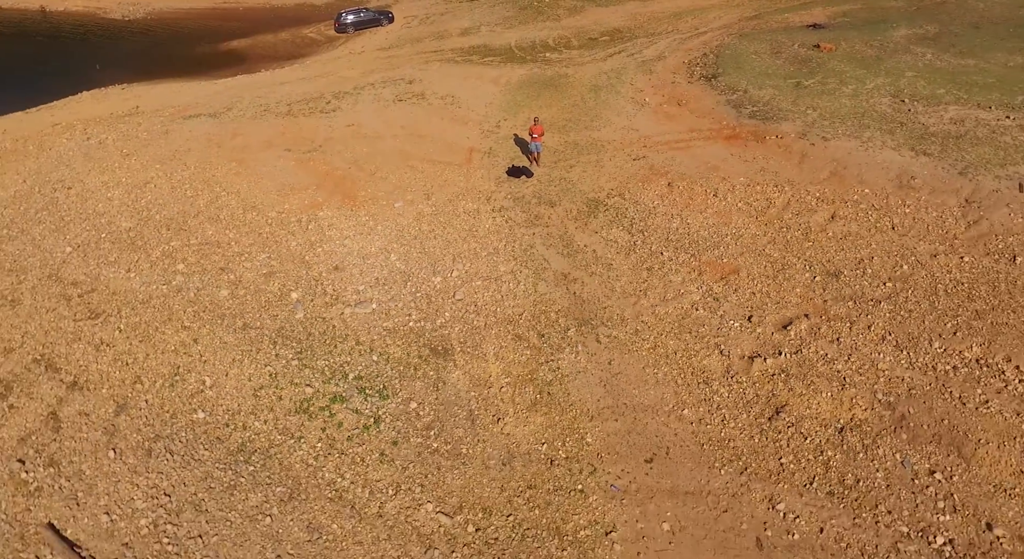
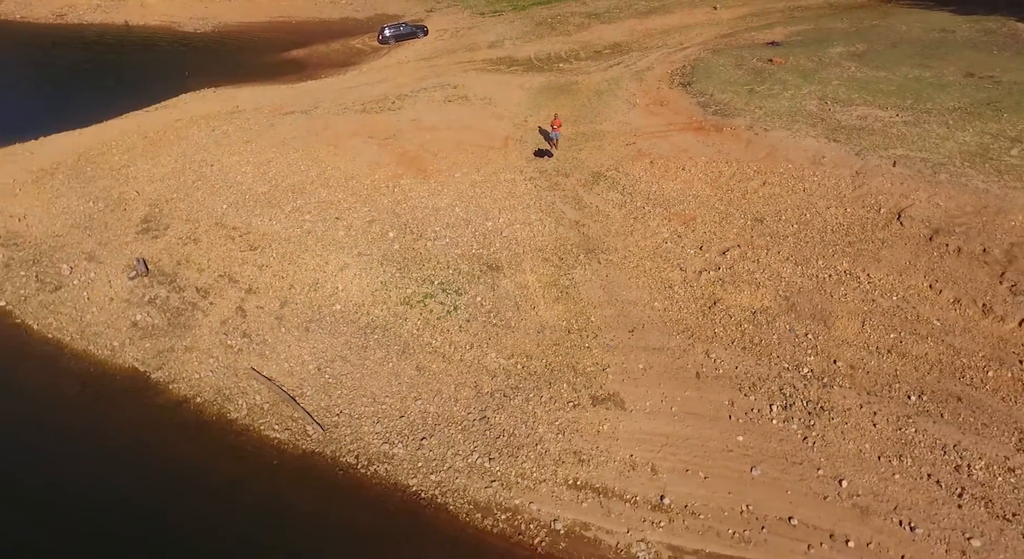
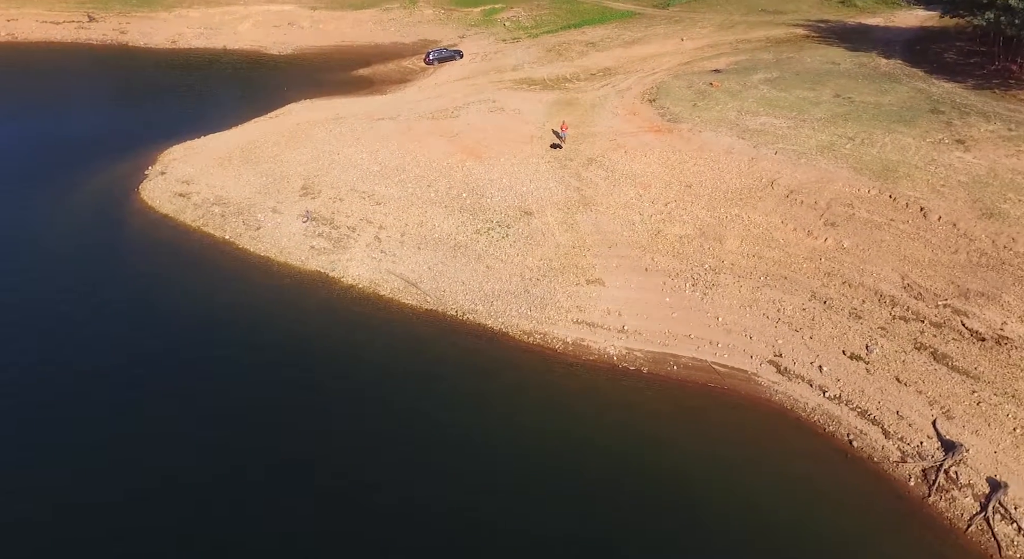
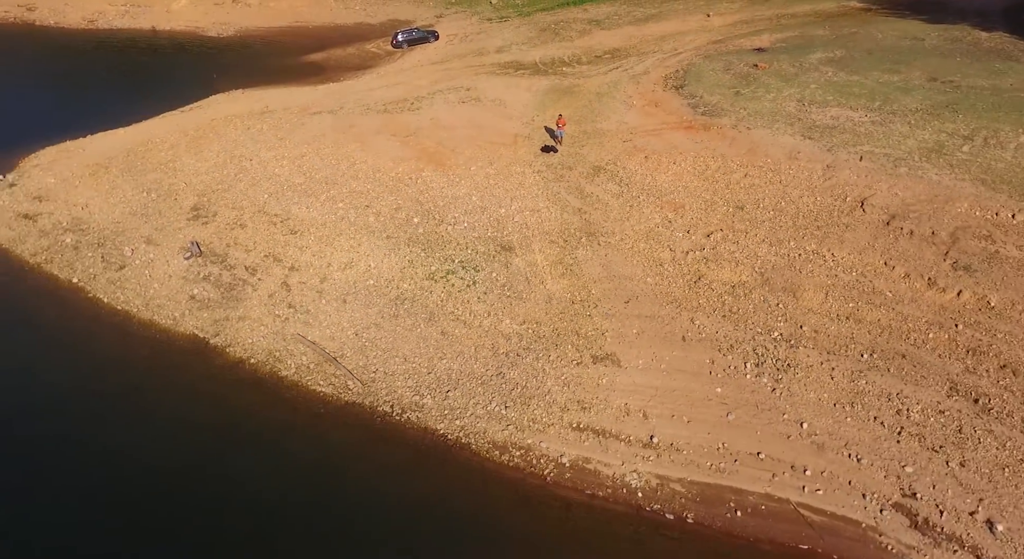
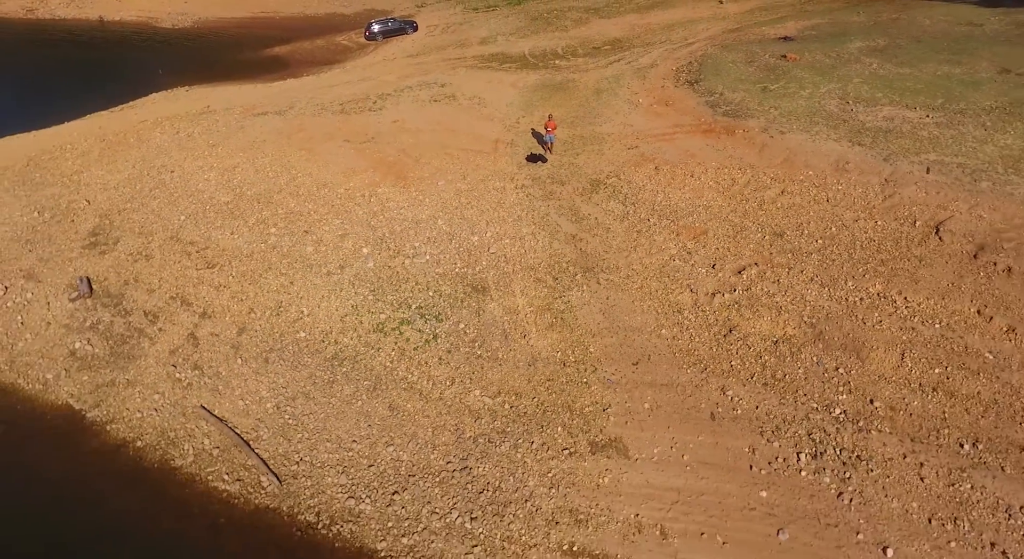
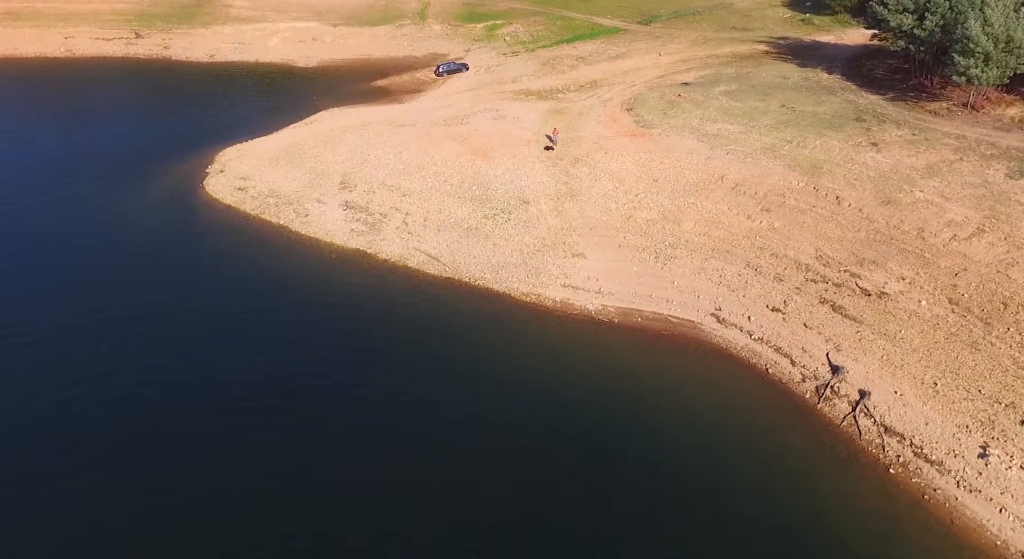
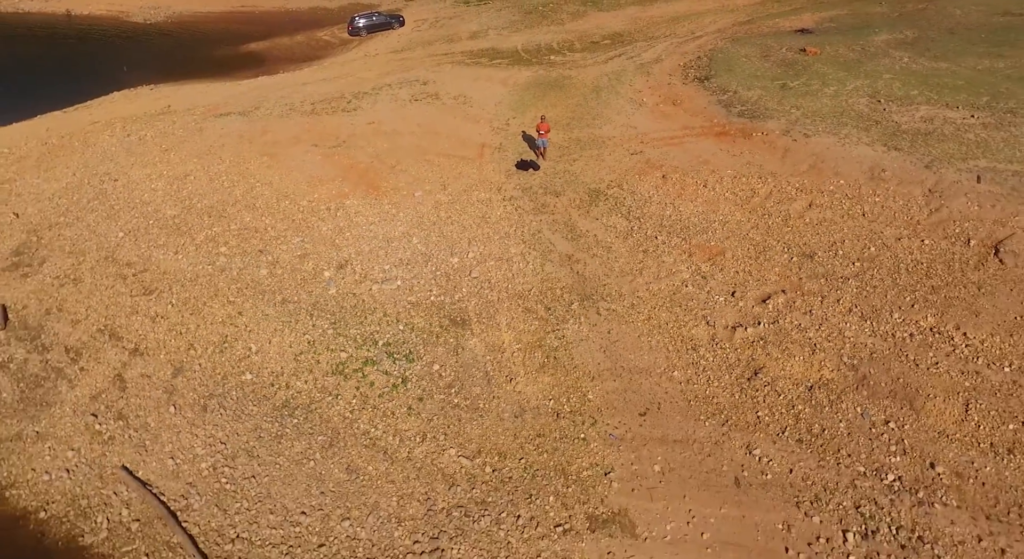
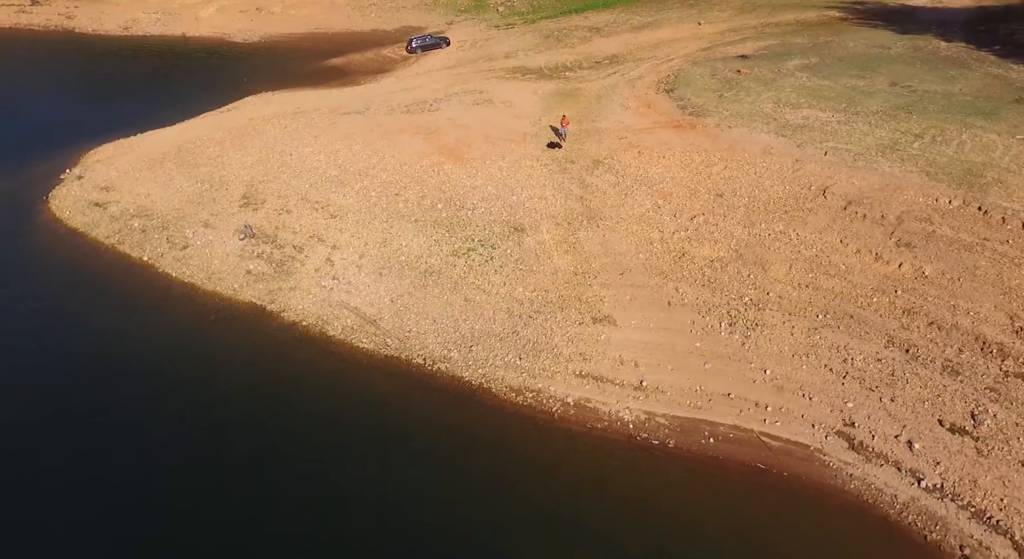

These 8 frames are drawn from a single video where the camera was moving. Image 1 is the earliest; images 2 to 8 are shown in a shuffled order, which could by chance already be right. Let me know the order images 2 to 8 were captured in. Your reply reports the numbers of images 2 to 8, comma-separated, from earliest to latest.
7, 5, 2, 4, 8, 3, 6
